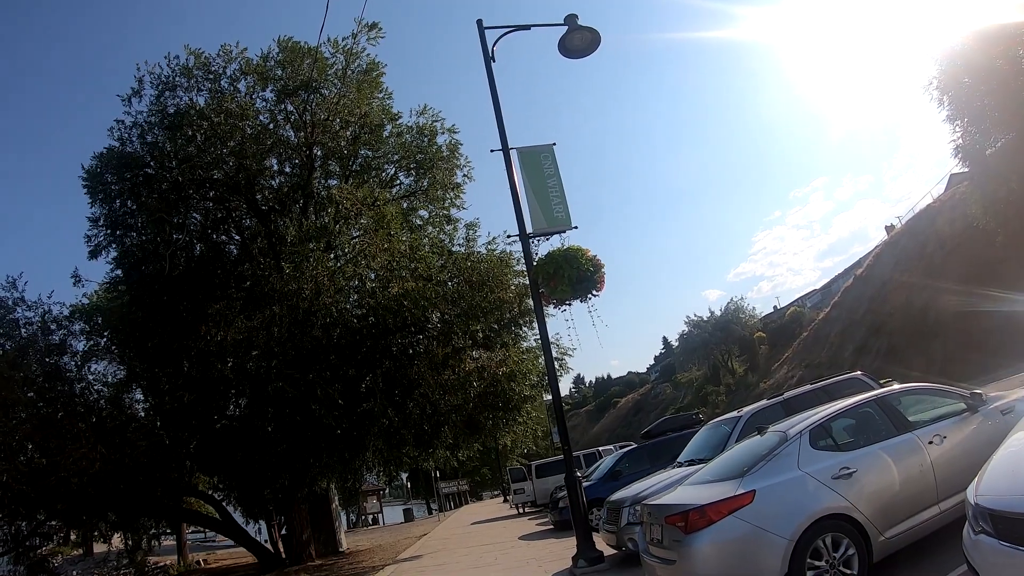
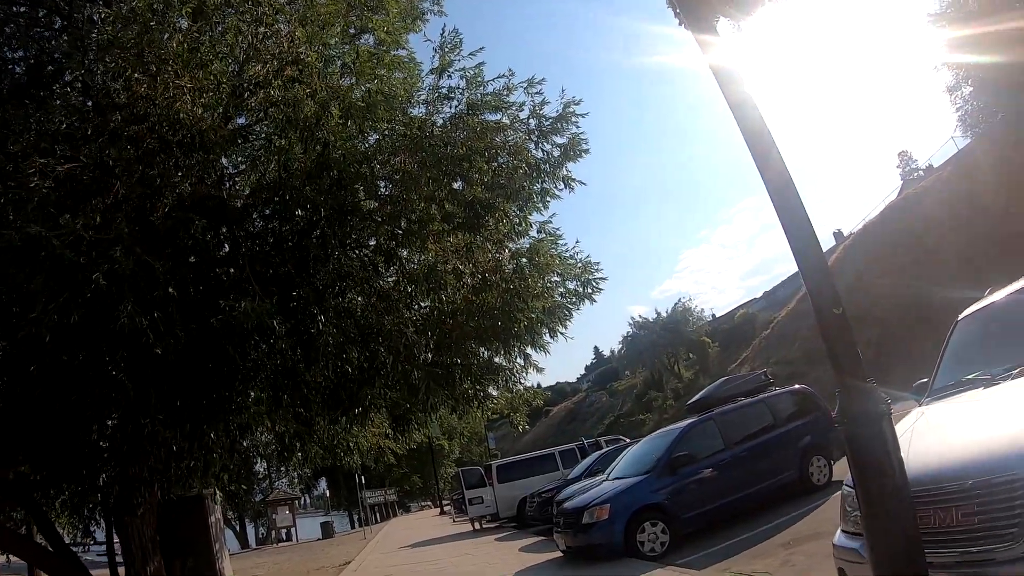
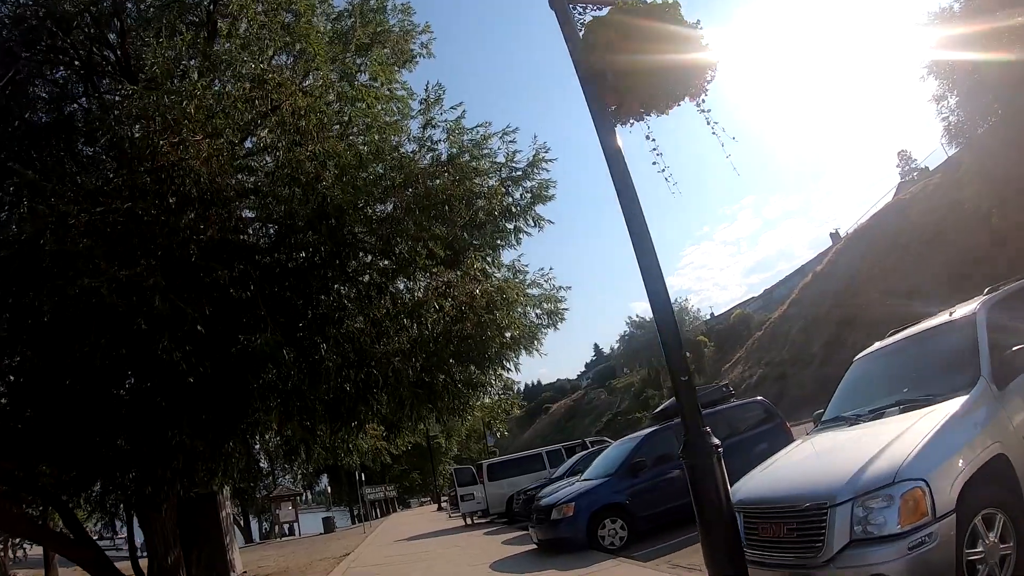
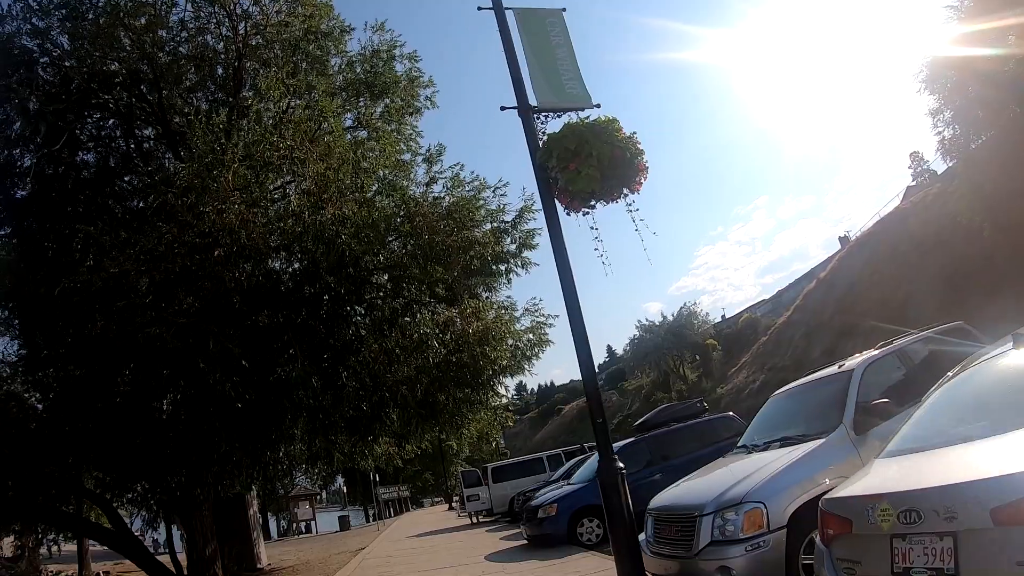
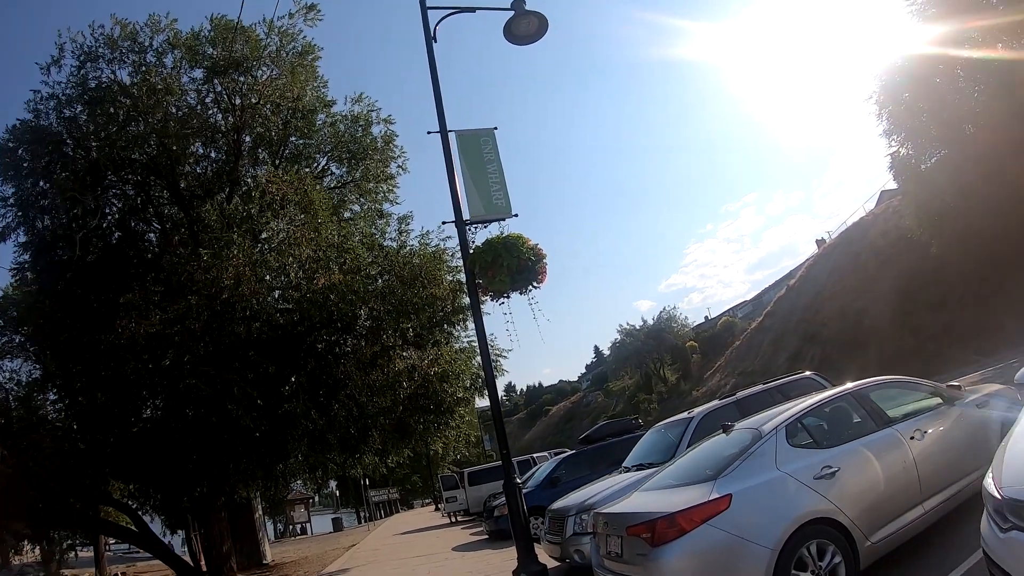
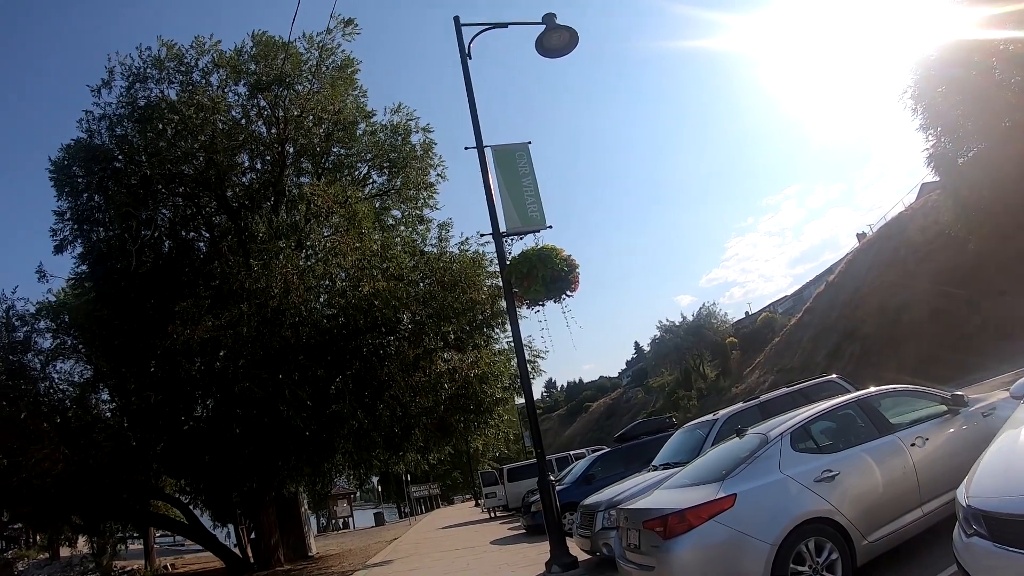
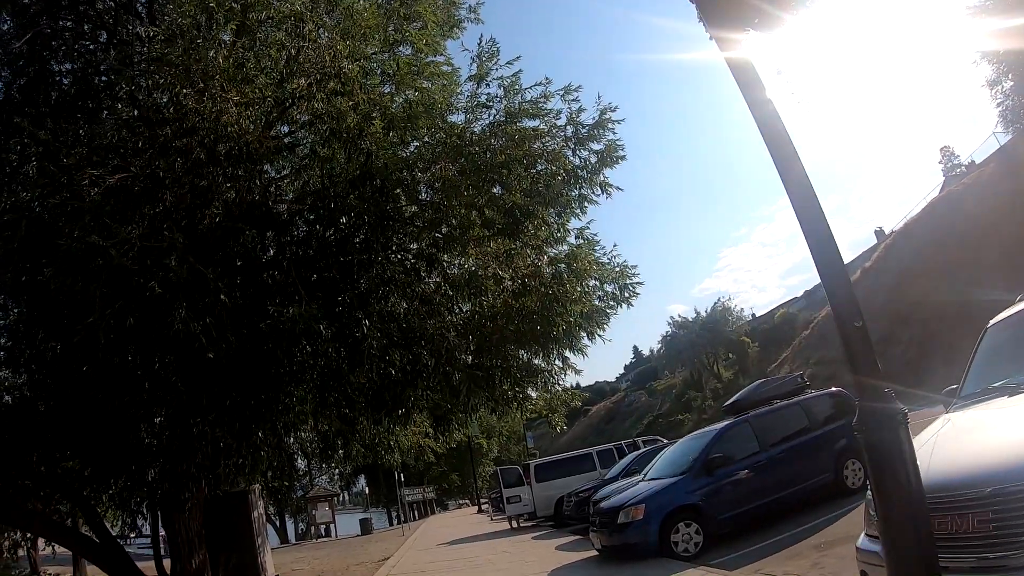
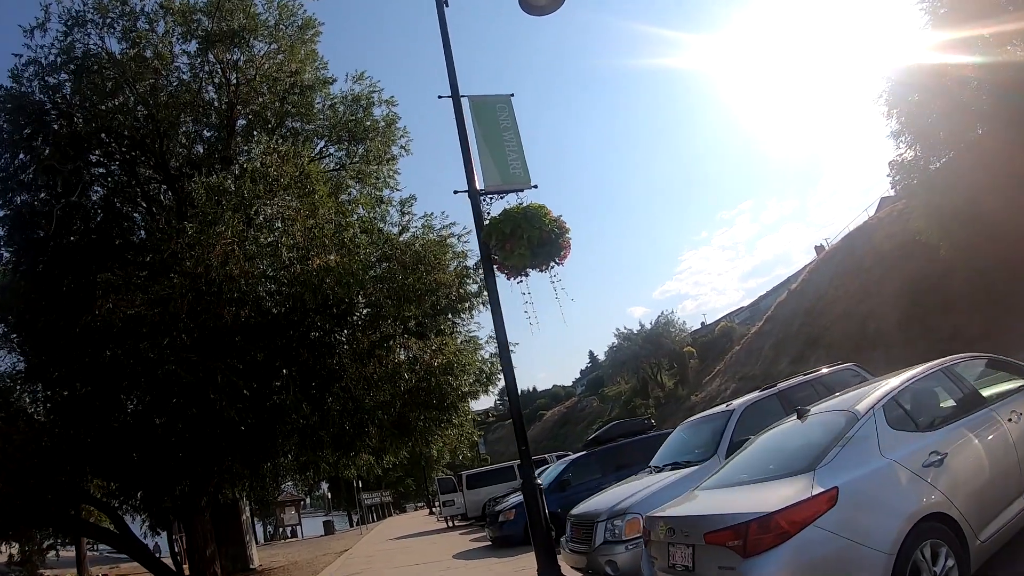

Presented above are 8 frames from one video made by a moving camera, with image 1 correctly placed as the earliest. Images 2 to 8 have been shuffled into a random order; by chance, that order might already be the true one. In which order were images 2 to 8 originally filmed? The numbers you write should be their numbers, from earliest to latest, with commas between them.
6, 5, 8, 4, 3, 7, 2
